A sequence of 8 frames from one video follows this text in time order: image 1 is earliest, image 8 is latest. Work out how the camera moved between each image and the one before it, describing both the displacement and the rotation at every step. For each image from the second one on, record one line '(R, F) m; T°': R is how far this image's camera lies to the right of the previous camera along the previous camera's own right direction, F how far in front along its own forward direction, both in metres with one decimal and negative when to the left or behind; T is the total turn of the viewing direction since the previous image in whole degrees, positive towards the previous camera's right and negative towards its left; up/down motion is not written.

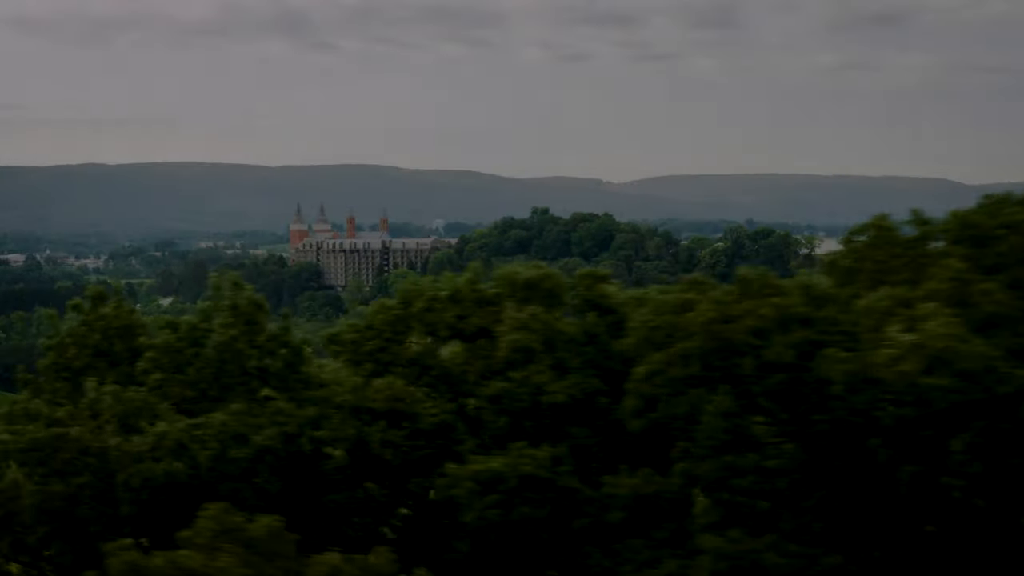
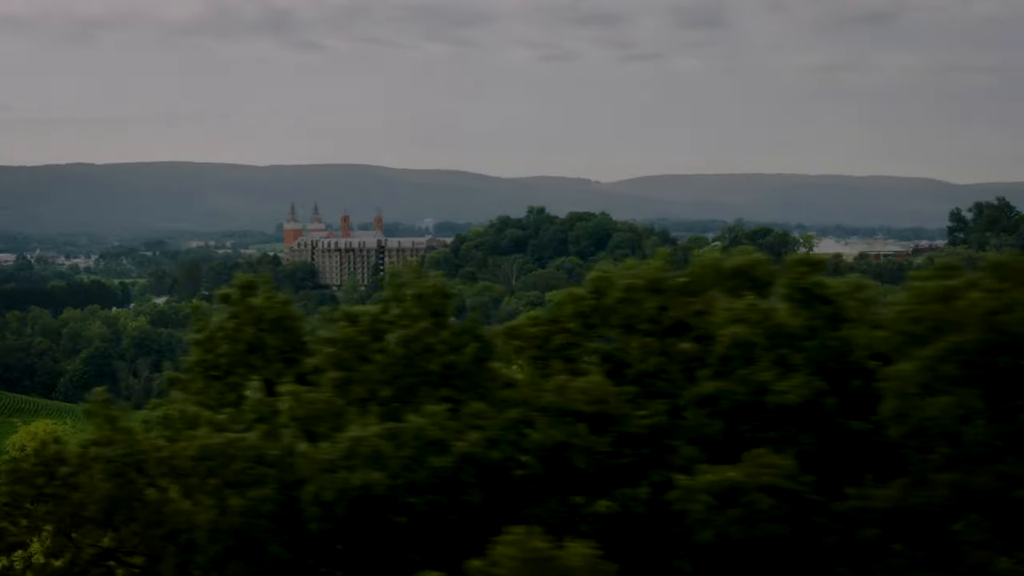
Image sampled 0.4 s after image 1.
(-0.9, +0.5) m; +1°
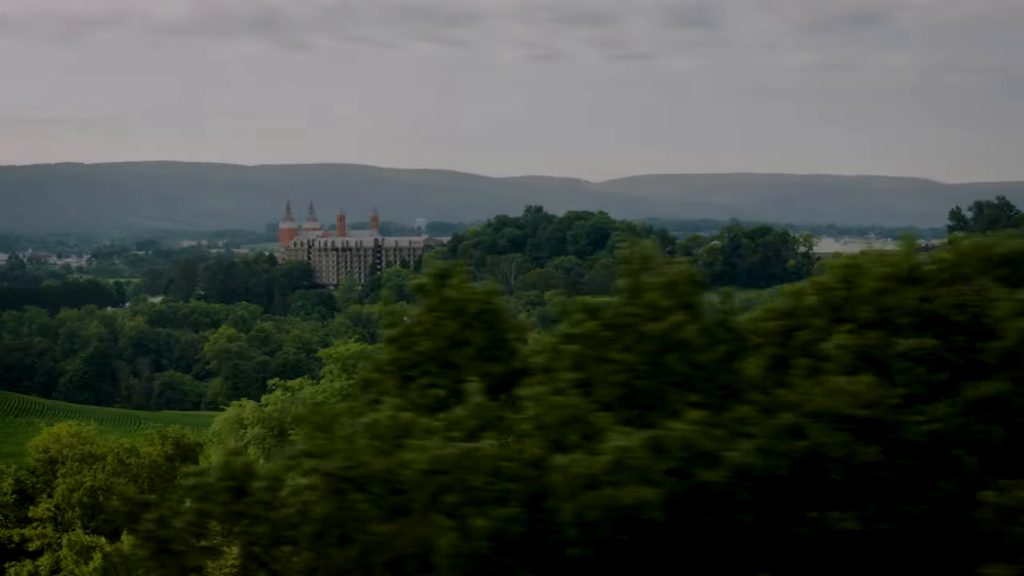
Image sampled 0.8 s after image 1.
(-0.9, +0.5) m; 0°
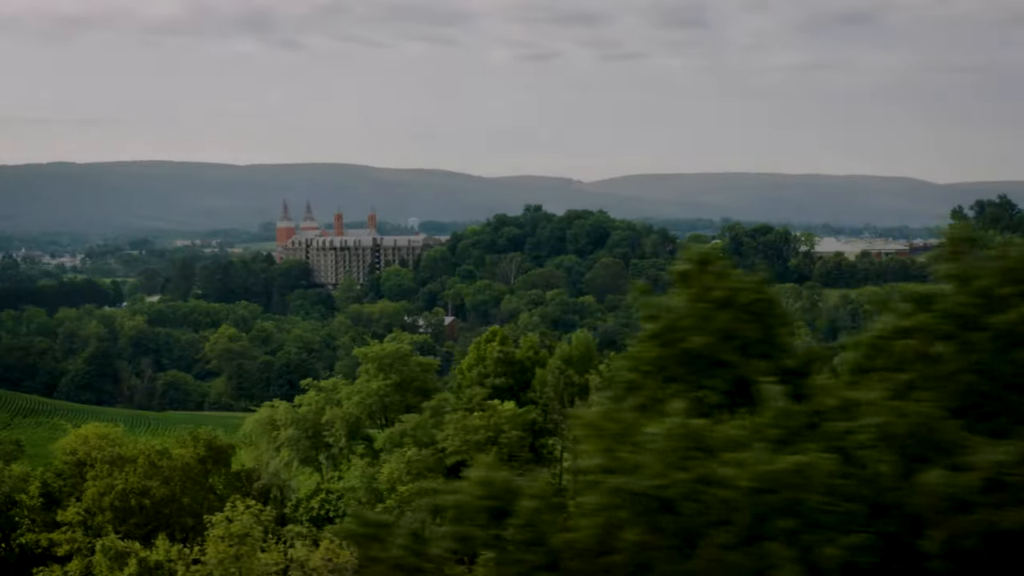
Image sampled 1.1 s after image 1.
(-0.9, +0.5) m; 0°
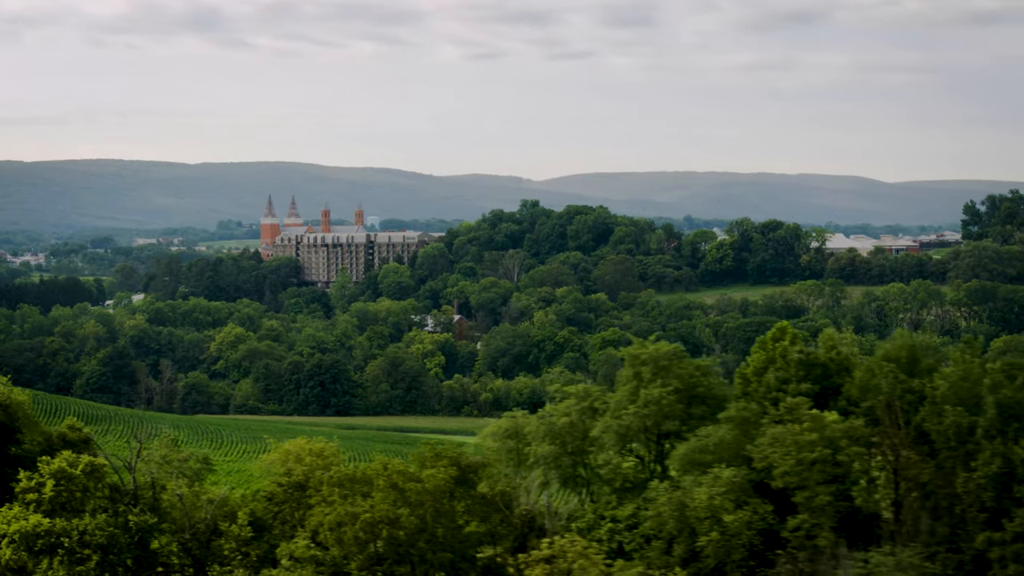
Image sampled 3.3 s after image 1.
(-5.7, +3.2) m; +2°
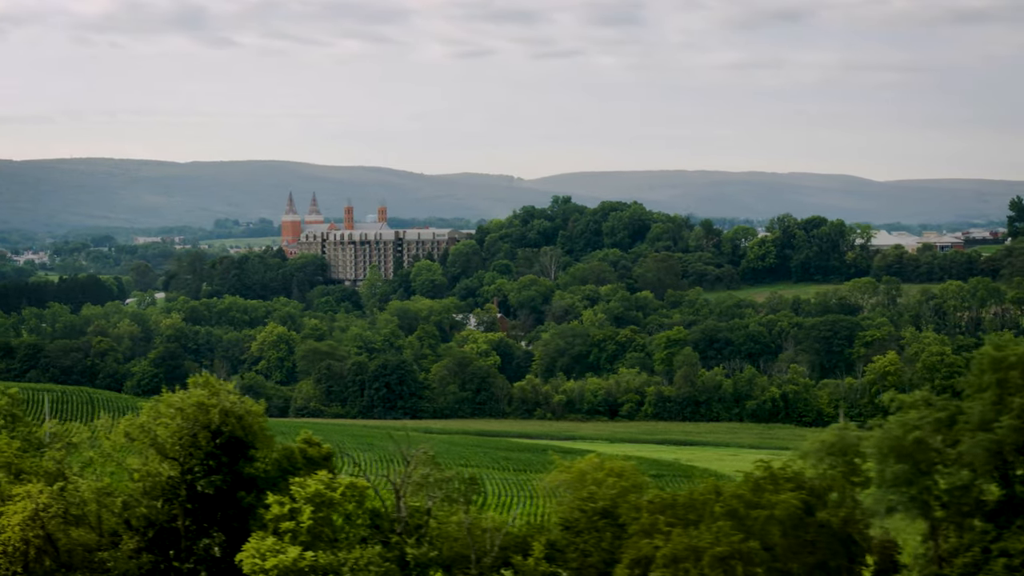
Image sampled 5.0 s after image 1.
(-5.0, +2.7) m; 0°
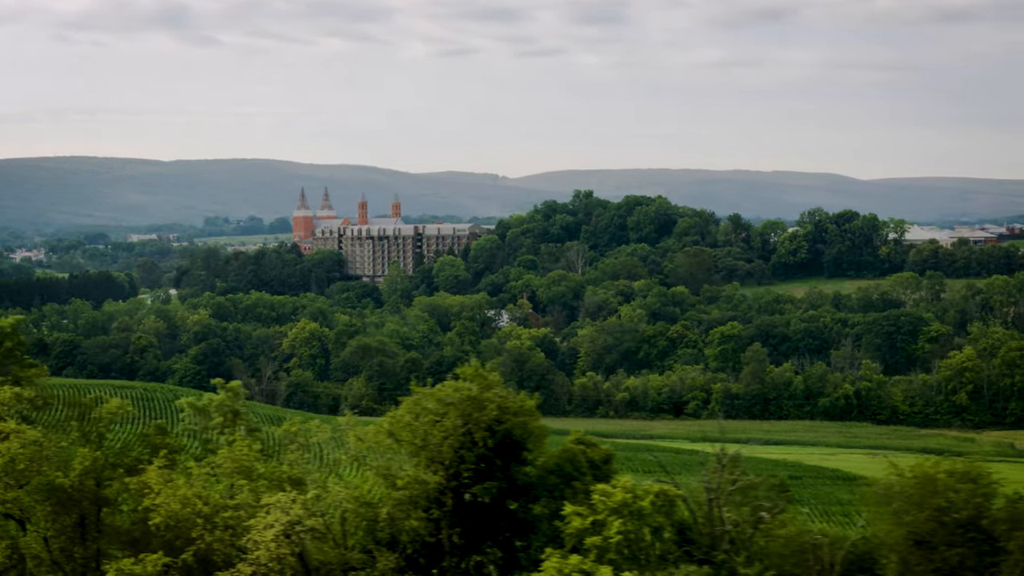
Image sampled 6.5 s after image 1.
(-4.4, +2.3) m; 0°
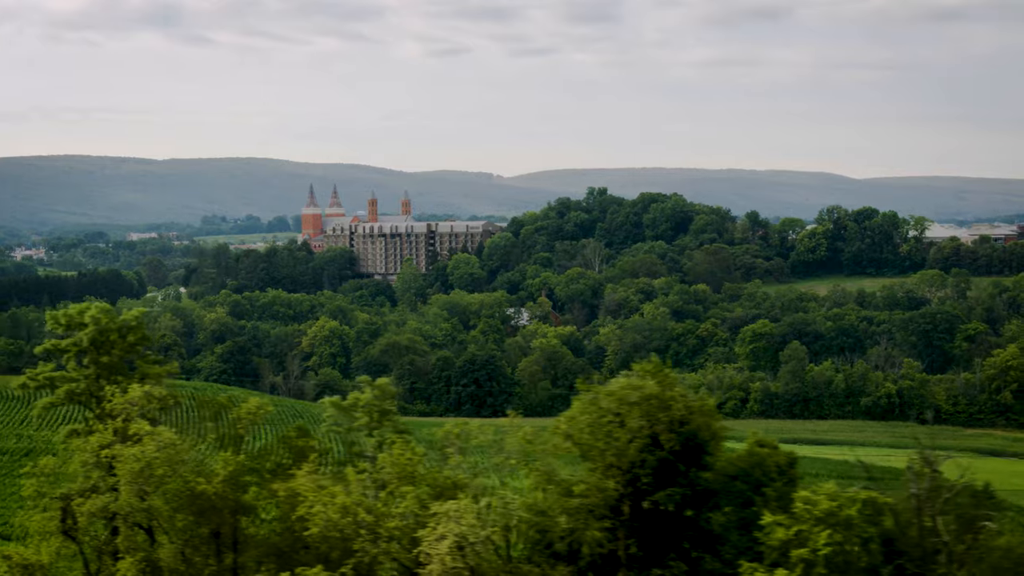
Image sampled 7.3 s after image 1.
(-2.3, +1.1) m; 0°
